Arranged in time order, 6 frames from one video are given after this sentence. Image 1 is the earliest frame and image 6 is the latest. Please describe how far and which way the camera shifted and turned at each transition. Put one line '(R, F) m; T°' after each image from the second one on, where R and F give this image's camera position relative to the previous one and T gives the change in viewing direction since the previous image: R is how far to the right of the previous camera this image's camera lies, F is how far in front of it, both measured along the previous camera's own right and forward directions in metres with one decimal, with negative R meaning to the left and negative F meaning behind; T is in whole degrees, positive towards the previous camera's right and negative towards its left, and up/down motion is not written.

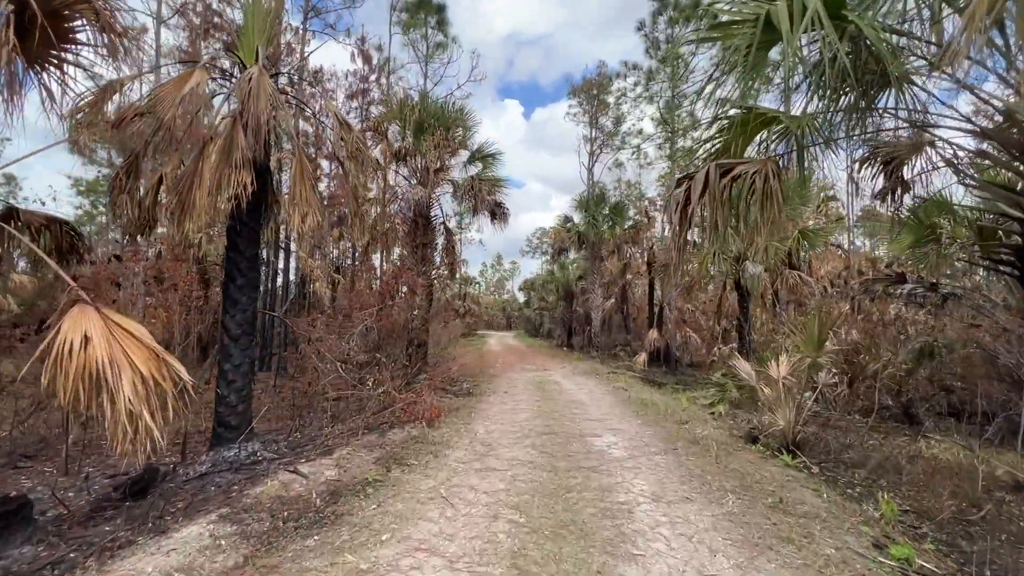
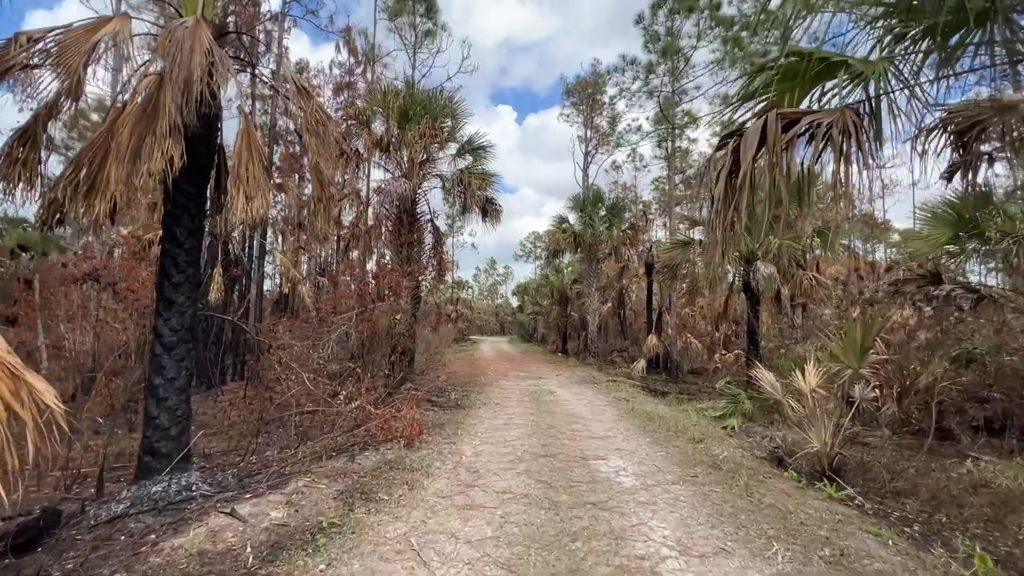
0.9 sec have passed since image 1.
(0.0, +0.7) m; +1°
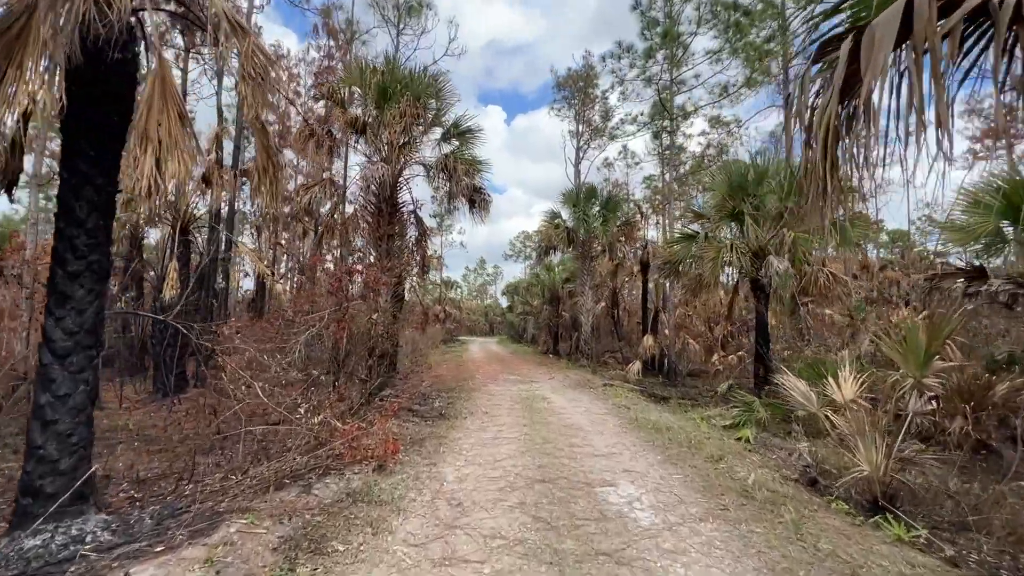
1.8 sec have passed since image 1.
(0.0, +0.7) m; +1°
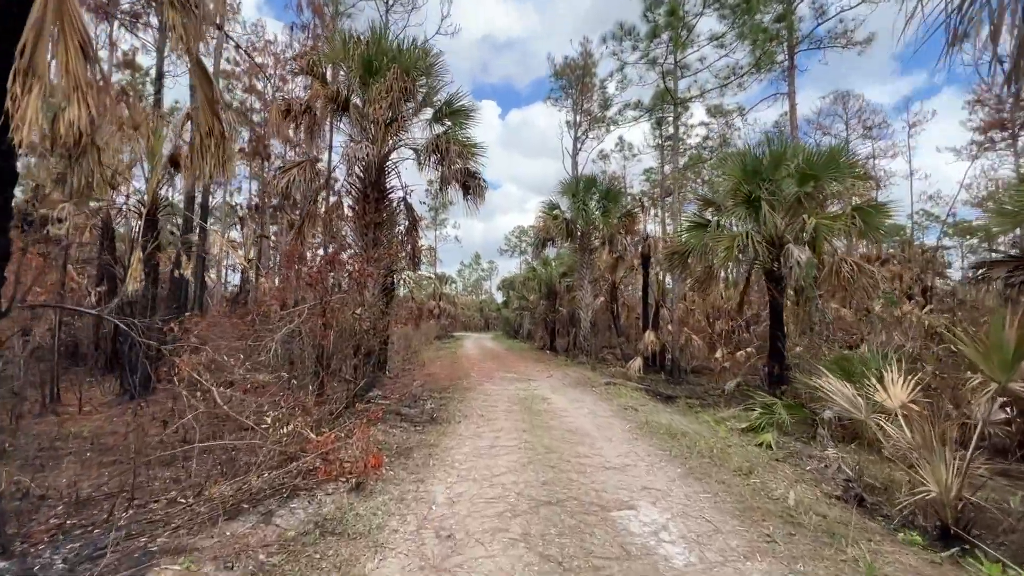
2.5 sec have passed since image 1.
(0.0, +0.6) m; +1°
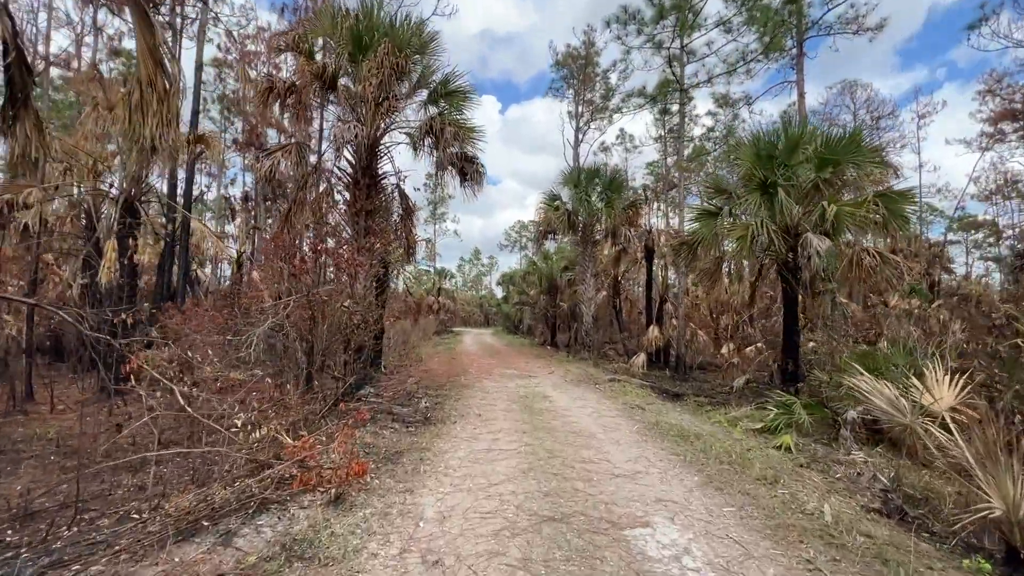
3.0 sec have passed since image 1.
(0.0, +0.4) m; 0°
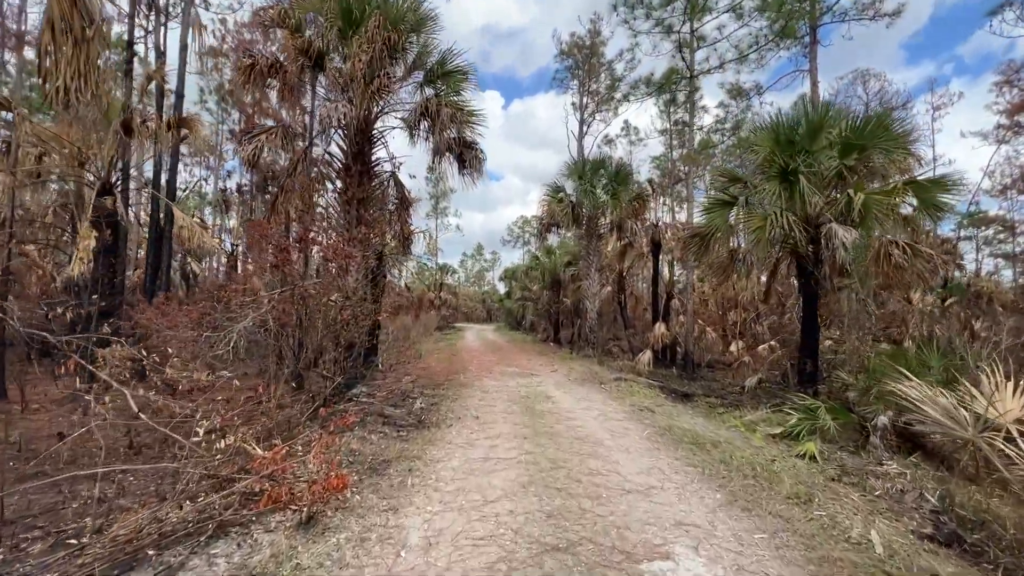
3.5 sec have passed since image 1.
(0.0, +0.4) m; 0°
